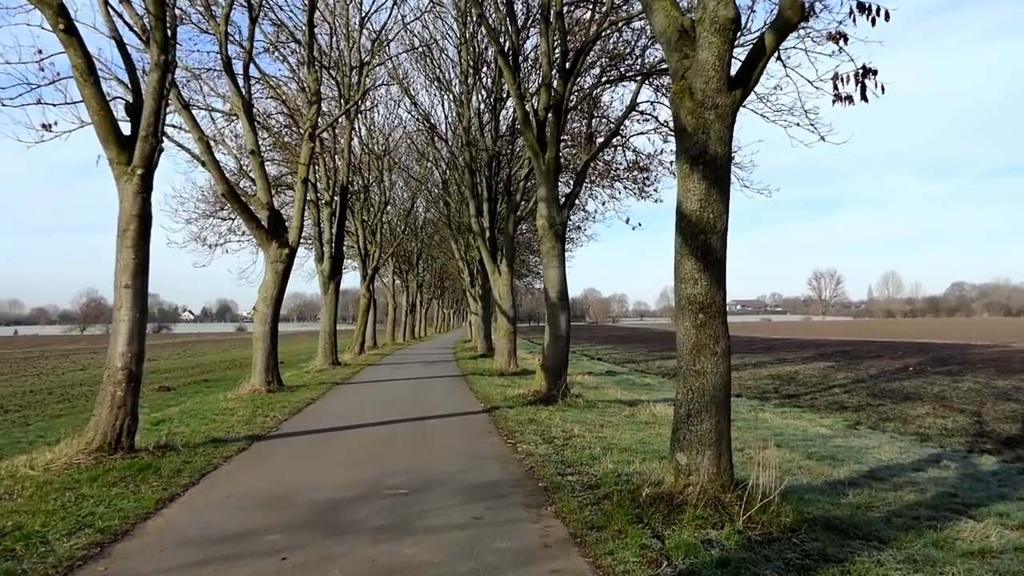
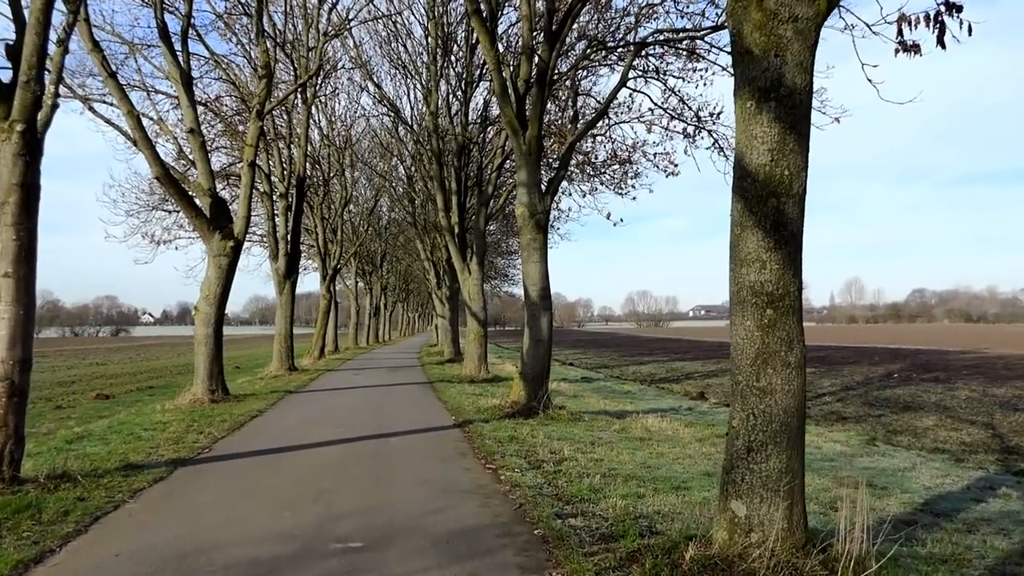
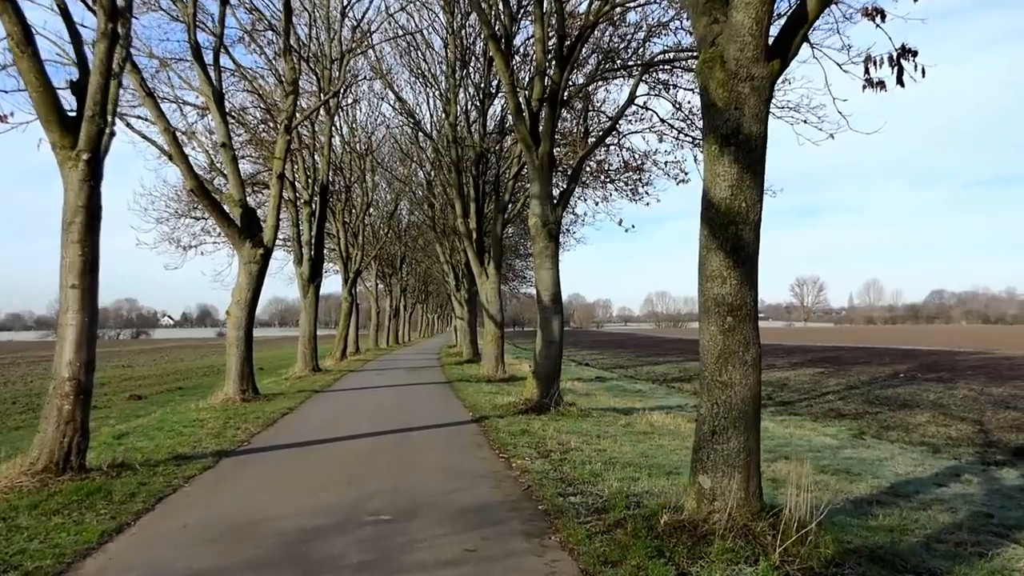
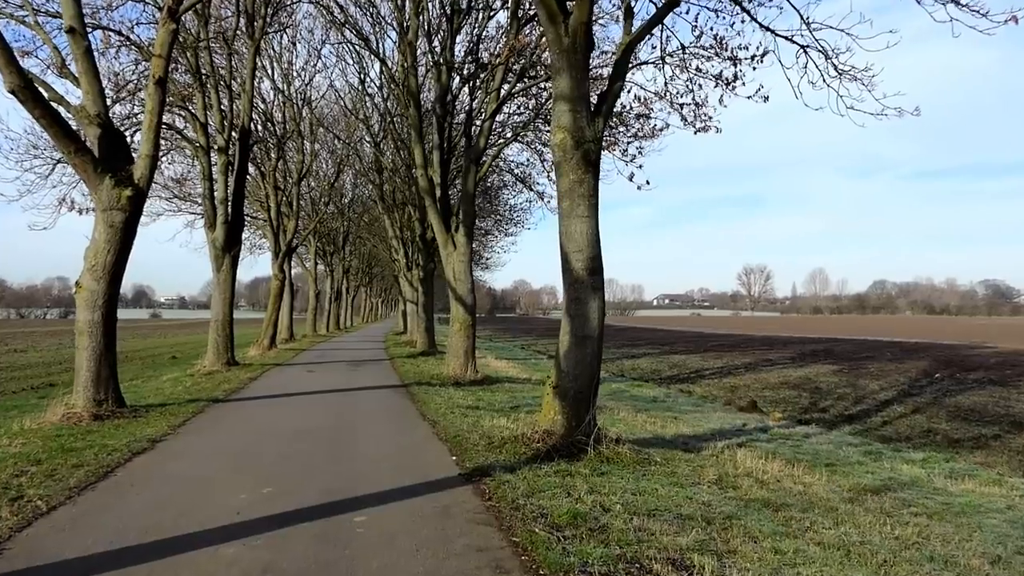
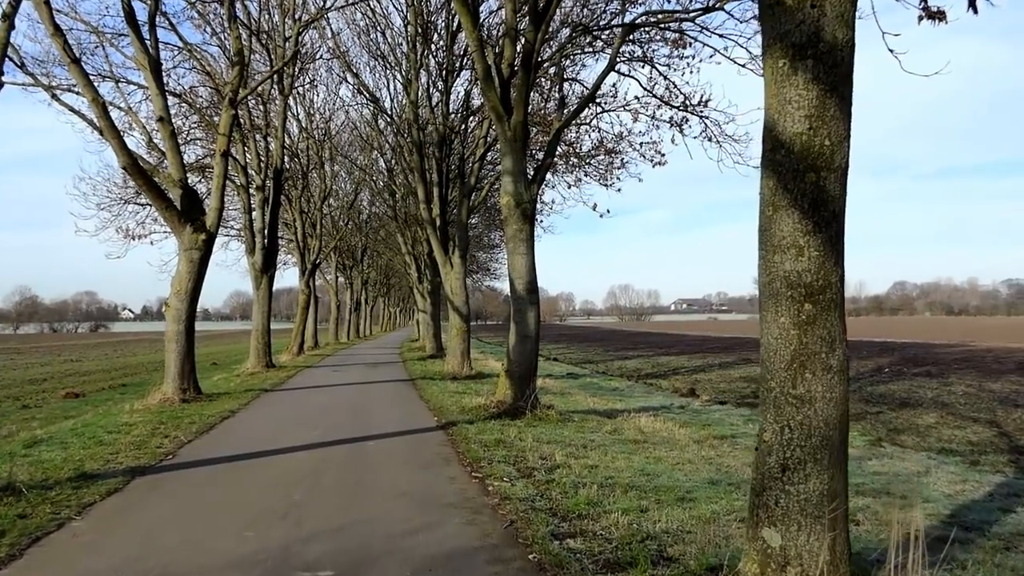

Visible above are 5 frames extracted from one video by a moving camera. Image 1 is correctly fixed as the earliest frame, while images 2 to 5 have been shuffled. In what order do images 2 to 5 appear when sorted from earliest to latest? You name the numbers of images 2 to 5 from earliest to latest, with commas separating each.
3, 2, 5, 4
